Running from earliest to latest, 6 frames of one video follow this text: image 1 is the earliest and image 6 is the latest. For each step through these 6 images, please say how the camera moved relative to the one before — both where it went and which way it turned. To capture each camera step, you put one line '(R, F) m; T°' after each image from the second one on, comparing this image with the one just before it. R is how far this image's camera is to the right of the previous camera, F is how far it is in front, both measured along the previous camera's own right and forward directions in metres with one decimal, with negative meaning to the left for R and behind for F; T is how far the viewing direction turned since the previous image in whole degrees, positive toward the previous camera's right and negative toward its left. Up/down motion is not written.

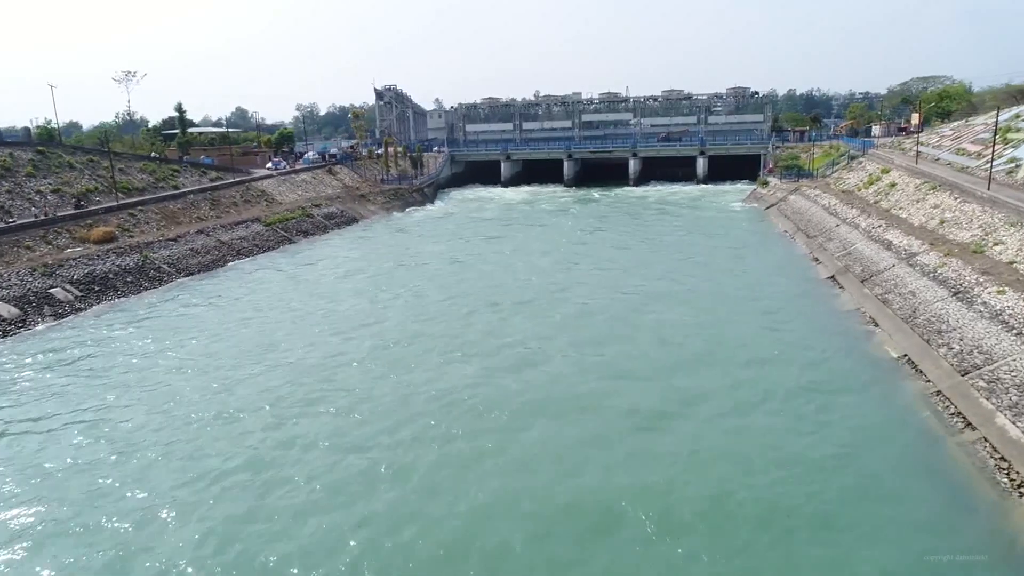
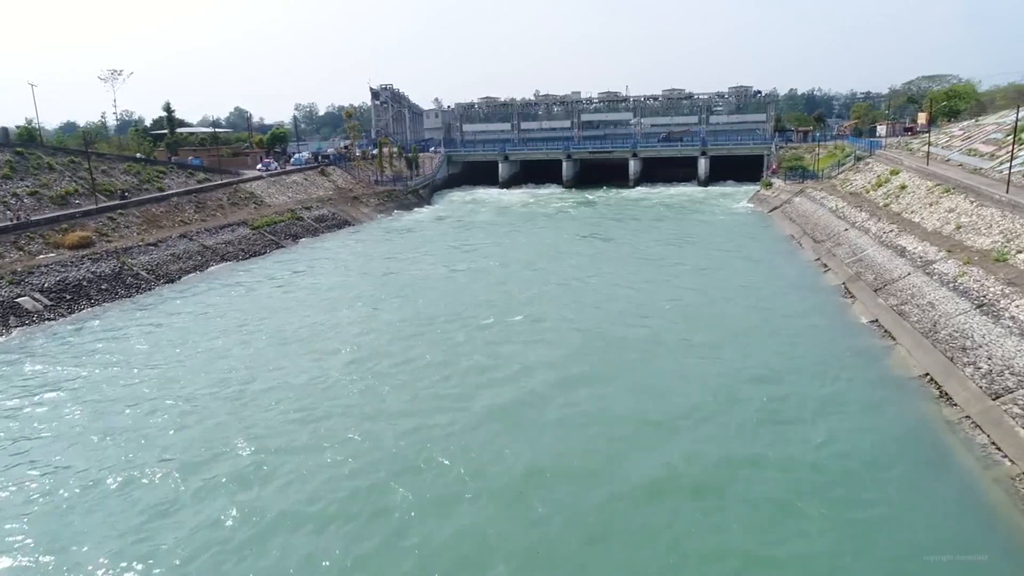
(+0.2, +1.1) m; 0°
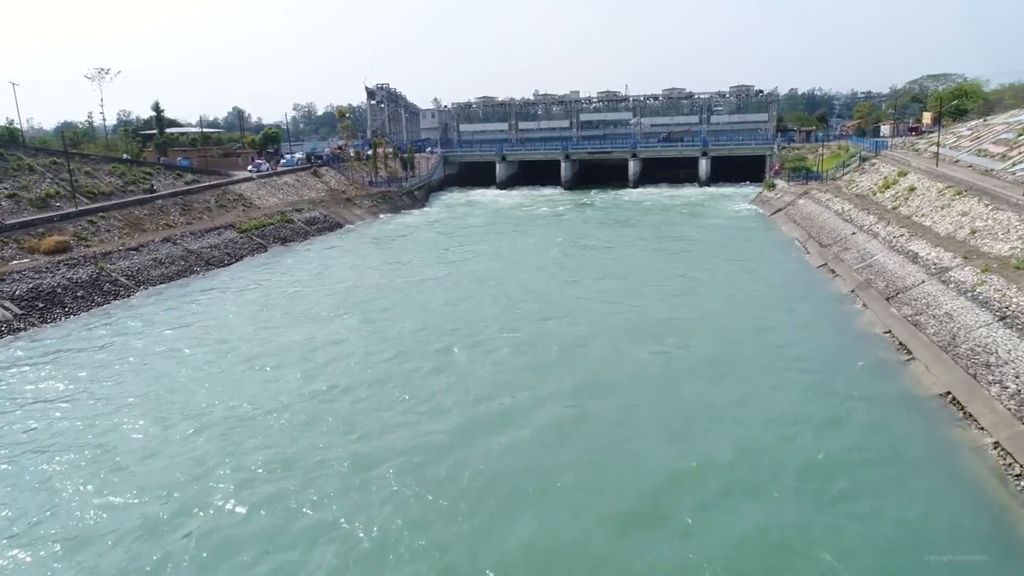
(+0.2, +0.9) m; 0°
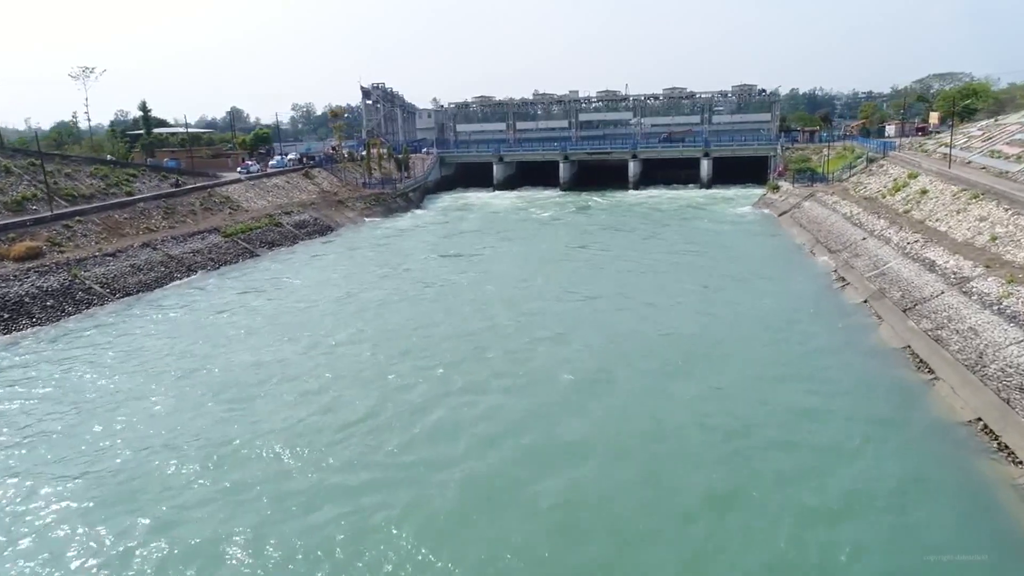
(+0.2, +1.1) m; 0°
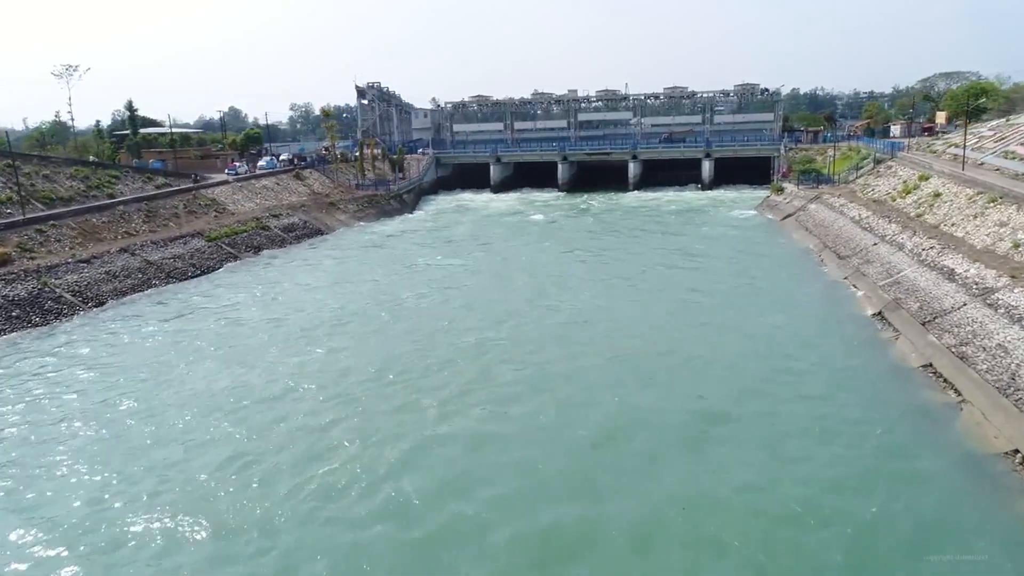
(+0.2, +1.1) m; 0°
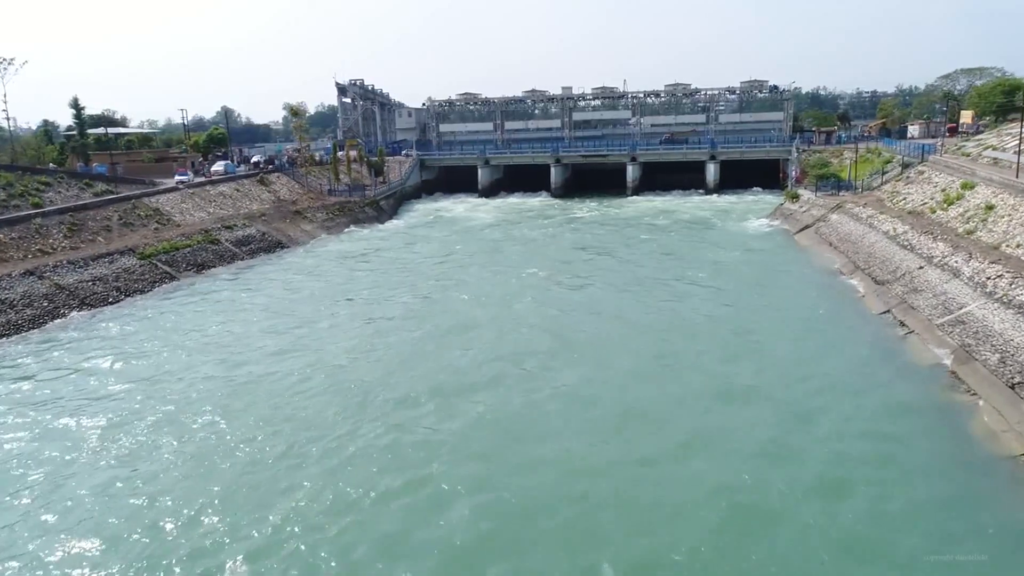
(+0.7, +3.7) m; 0°
